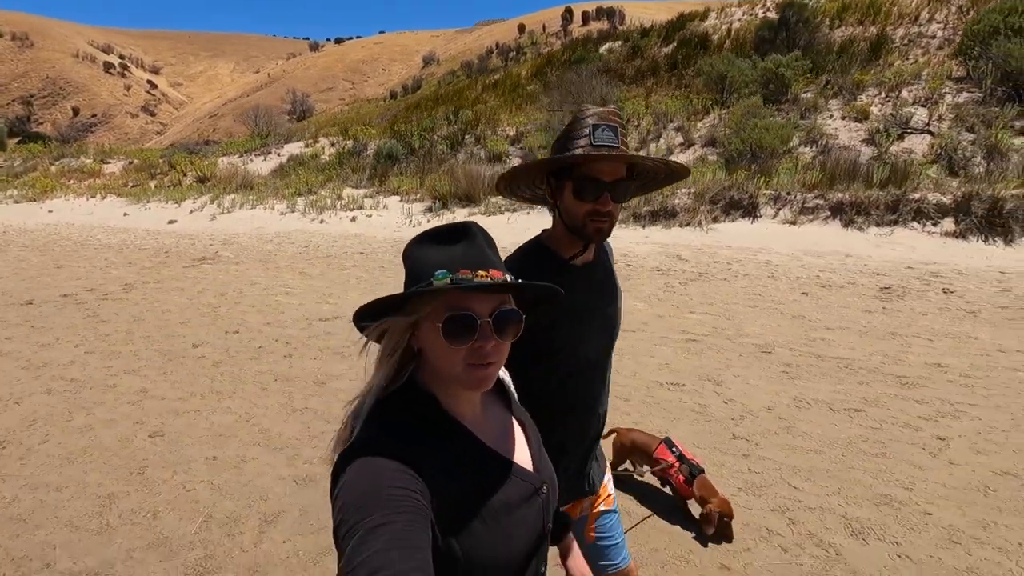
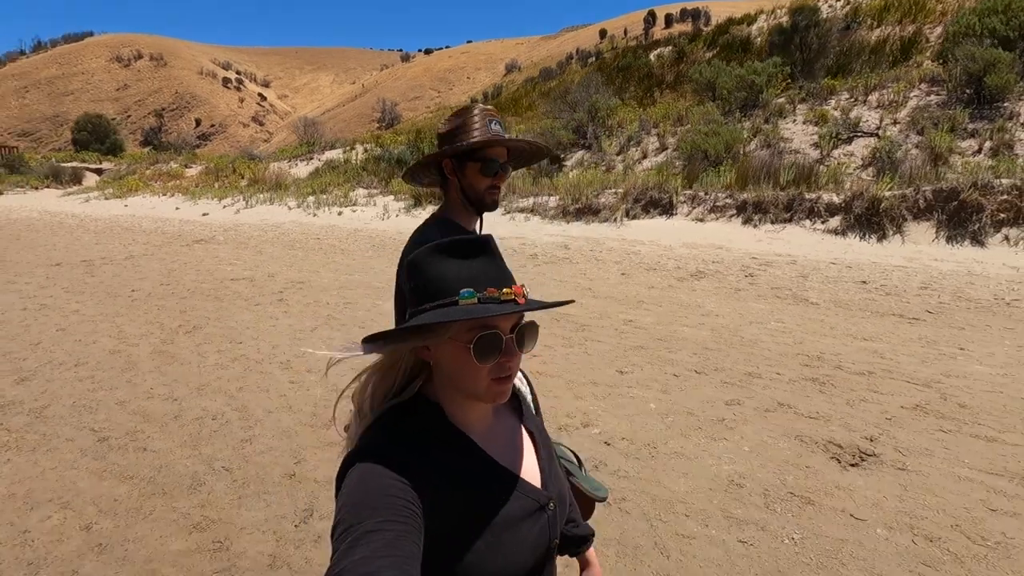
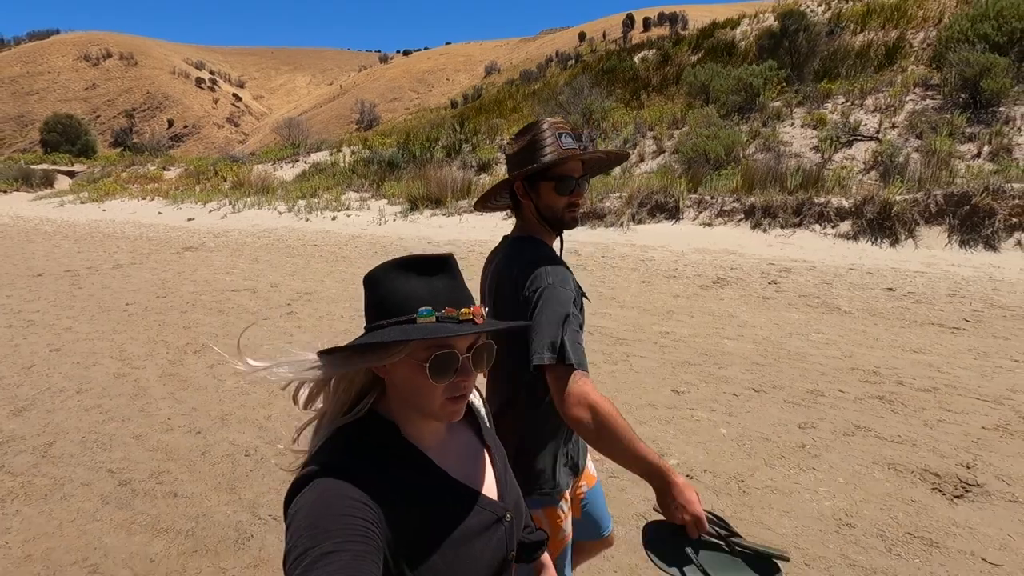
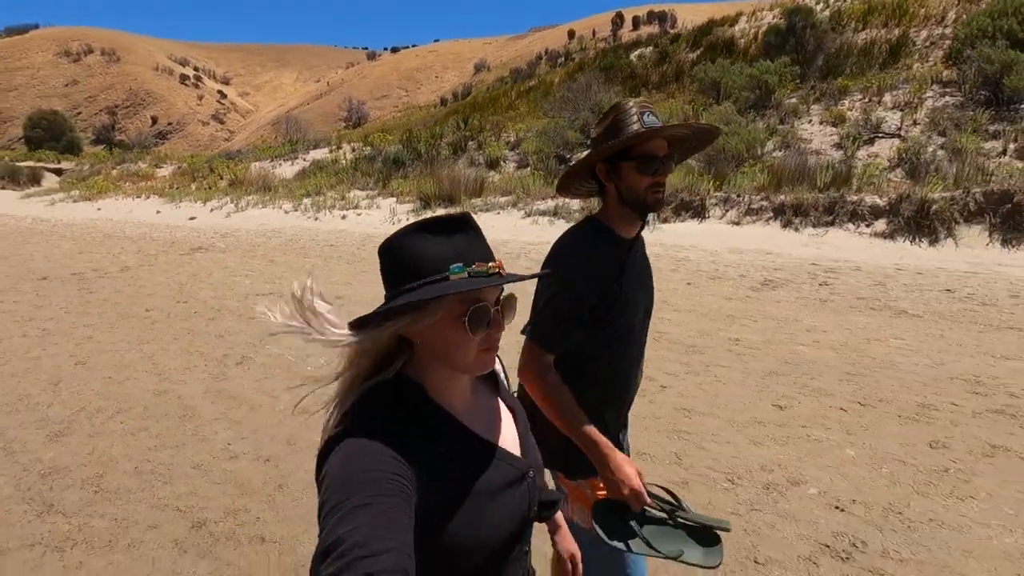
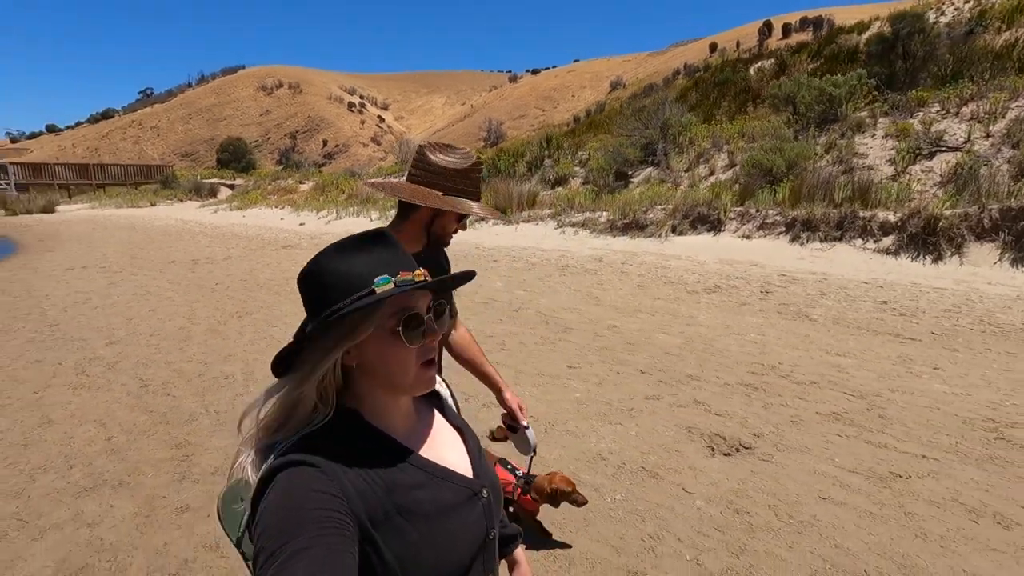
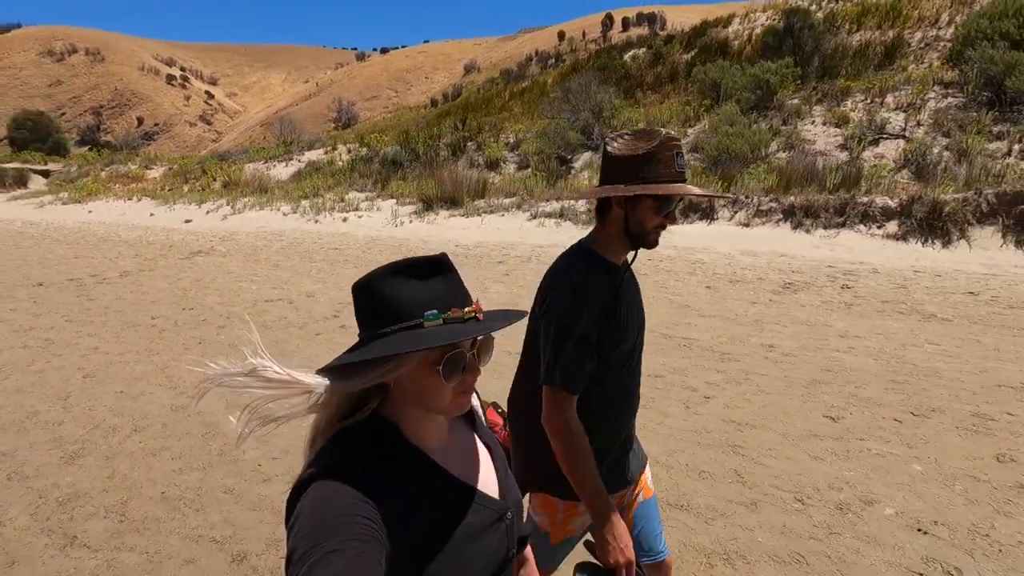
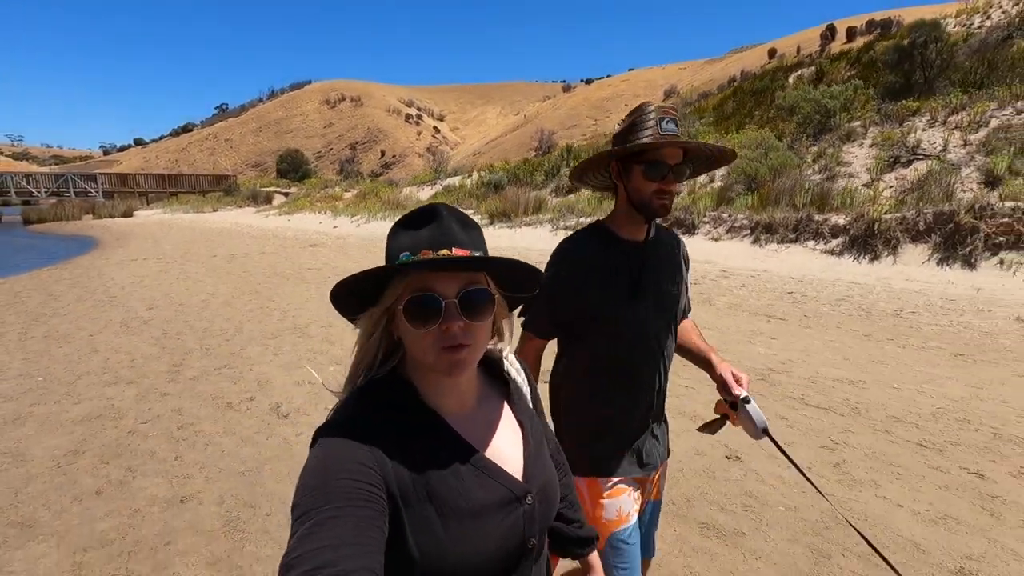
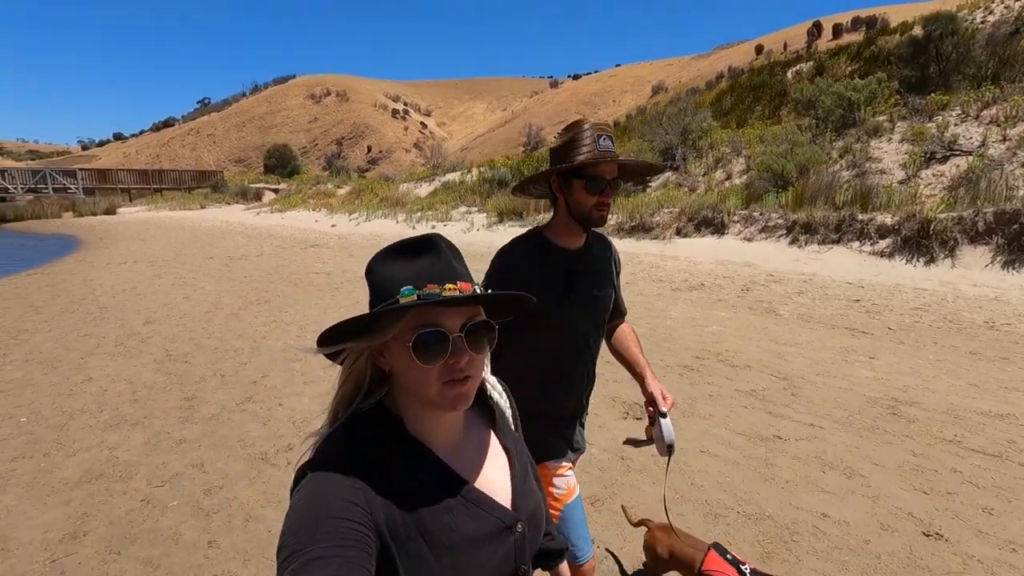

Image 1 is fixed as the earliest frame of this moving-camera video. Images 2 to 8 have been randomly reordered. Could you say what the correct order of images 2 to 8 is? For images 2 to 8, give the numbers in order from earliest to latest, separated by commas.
6, 4, 3, 2, 5, 8, 7
